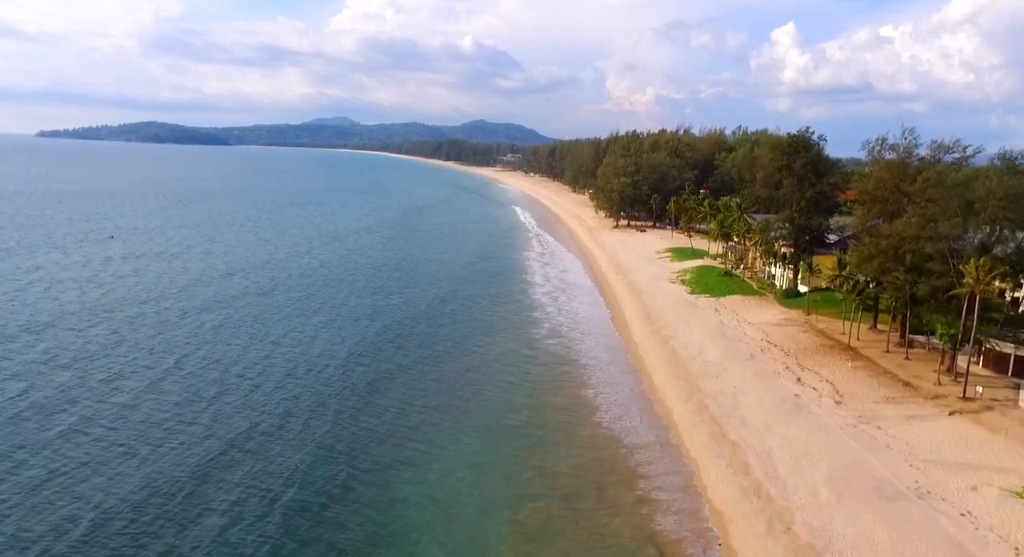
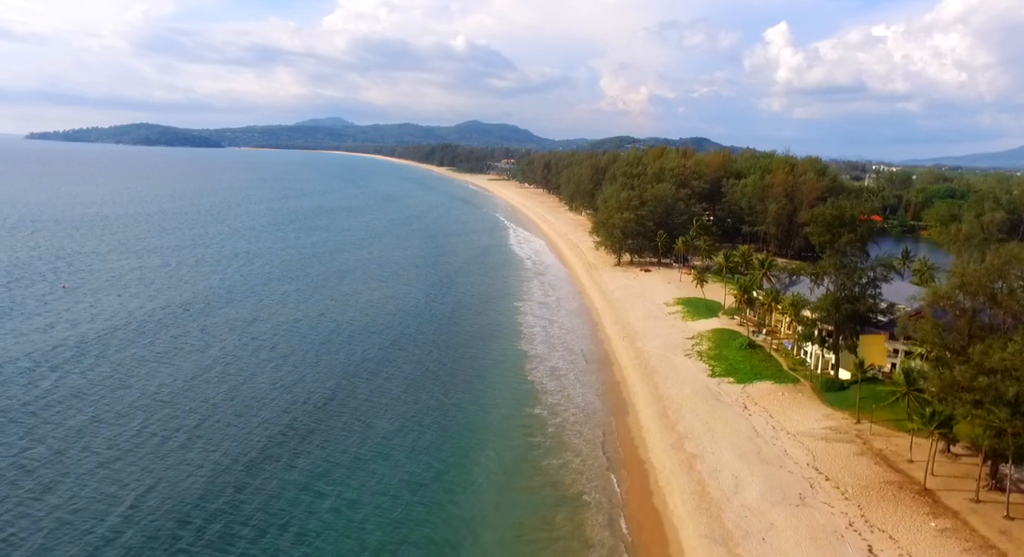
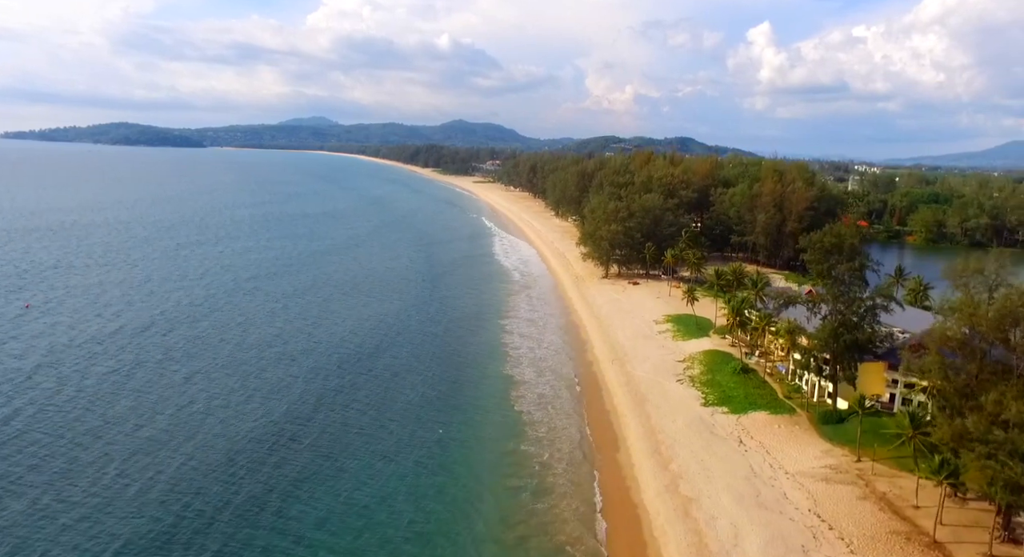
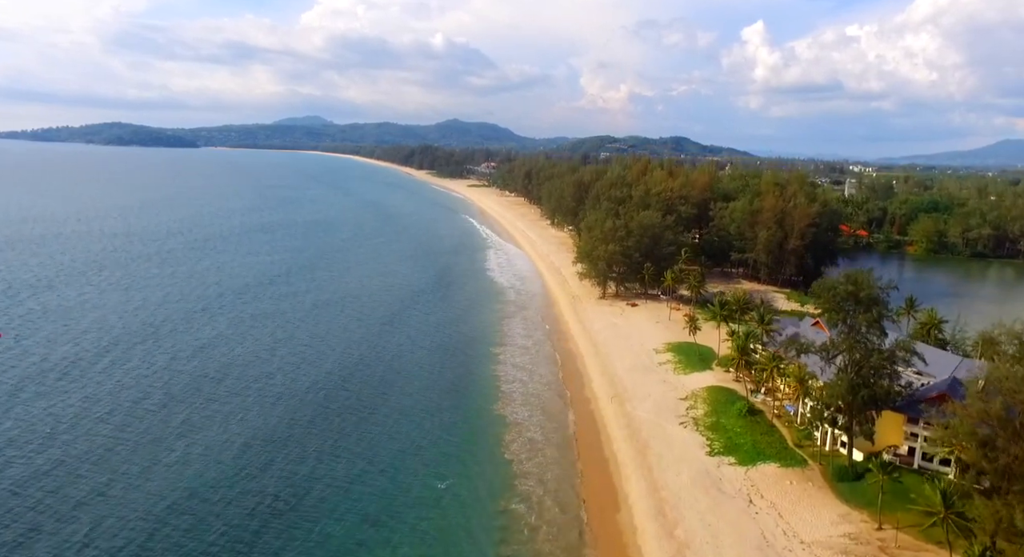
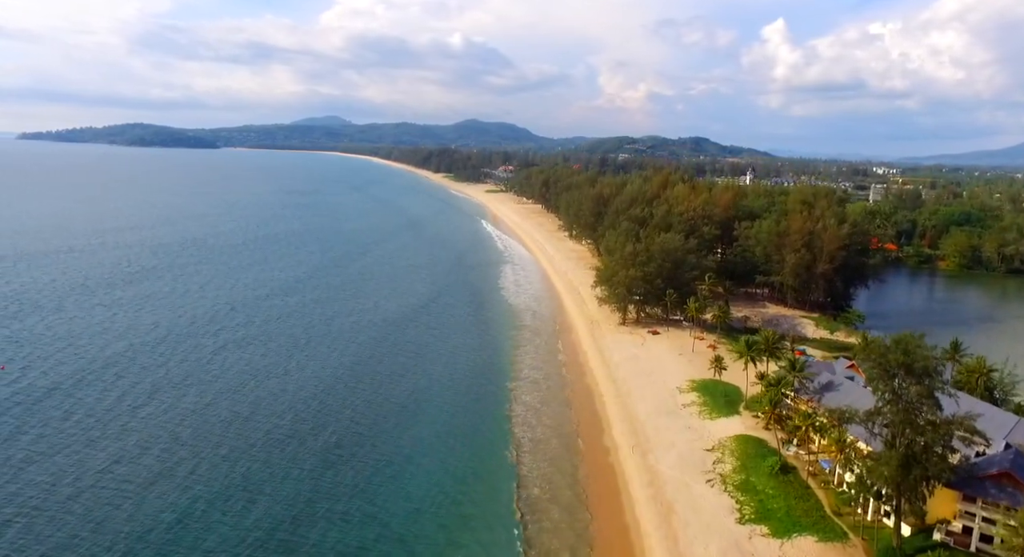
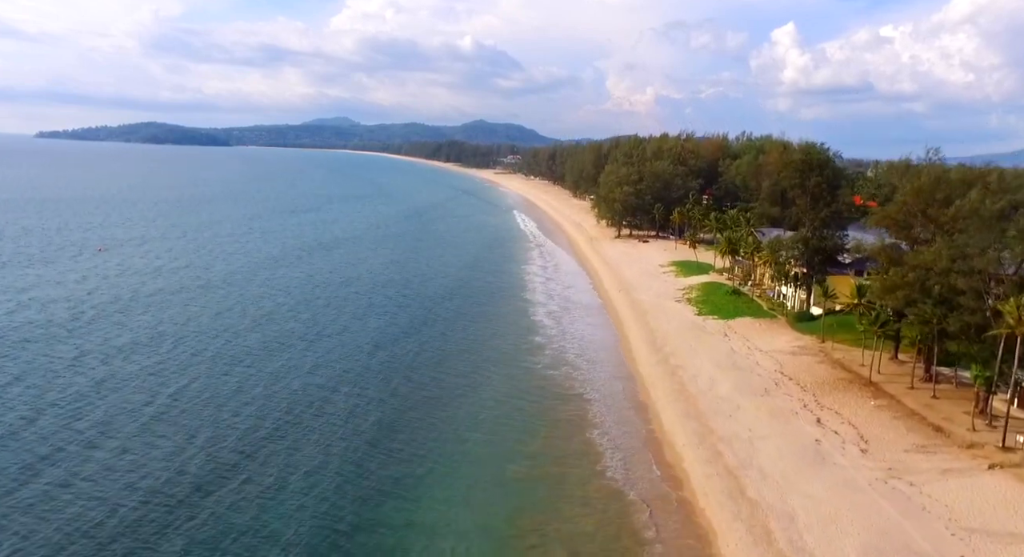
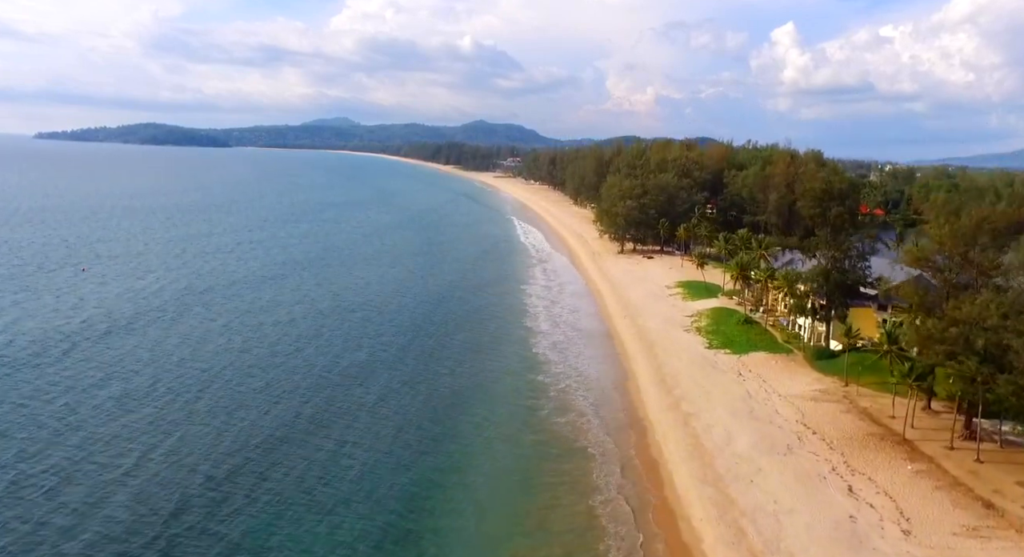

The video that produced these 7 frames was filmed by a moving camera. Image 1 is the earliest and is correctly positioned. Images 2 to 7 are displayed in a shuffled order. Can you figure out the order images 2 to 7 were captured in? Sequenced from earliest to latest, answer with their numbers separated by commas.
6, 7, 2, 3, 4, 5
